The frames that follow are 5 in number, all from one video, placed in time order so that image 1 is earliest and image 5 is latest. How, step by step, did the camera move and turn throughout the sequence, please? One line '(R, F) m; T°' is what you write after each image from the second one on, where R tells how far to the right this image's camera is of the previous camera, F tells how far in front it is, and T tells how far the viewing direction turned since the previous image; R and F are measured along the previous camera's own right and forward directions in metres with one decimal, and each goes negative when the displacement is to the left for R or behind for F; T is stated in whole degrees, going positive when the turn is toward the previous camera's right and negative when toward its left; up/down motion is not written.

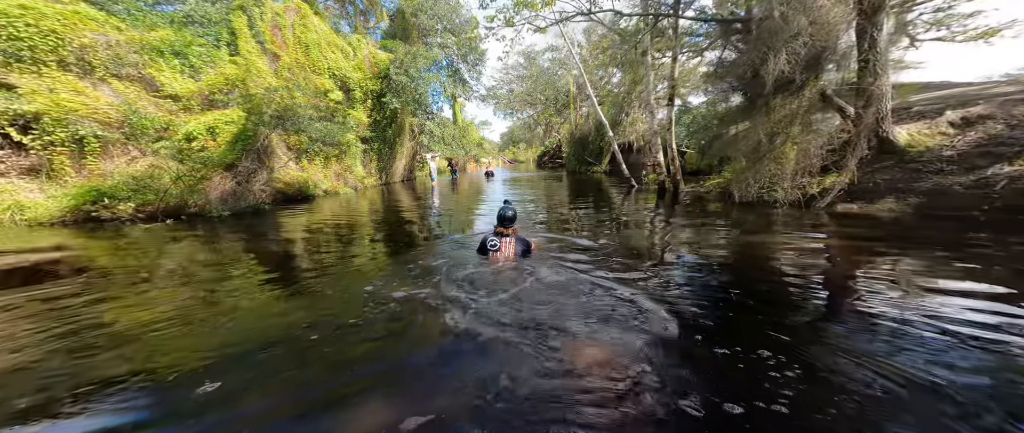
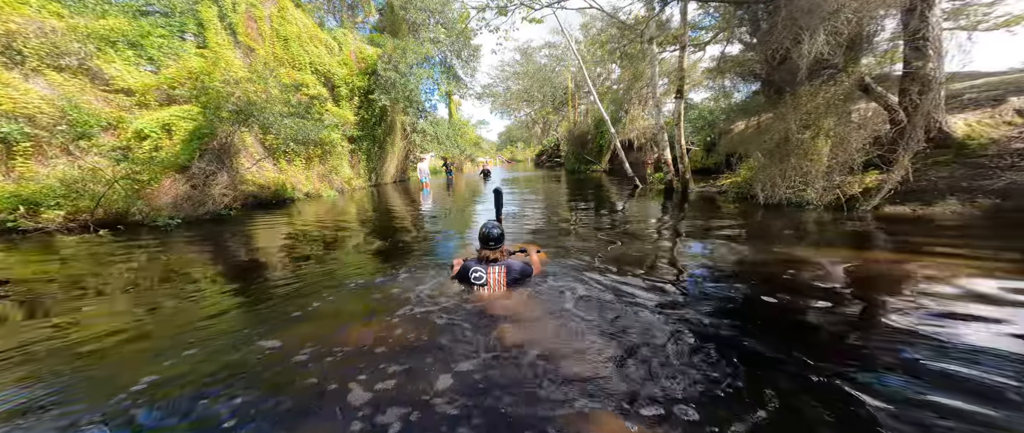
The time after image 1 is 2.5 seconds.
(+0.2, +0.9) m; 0°
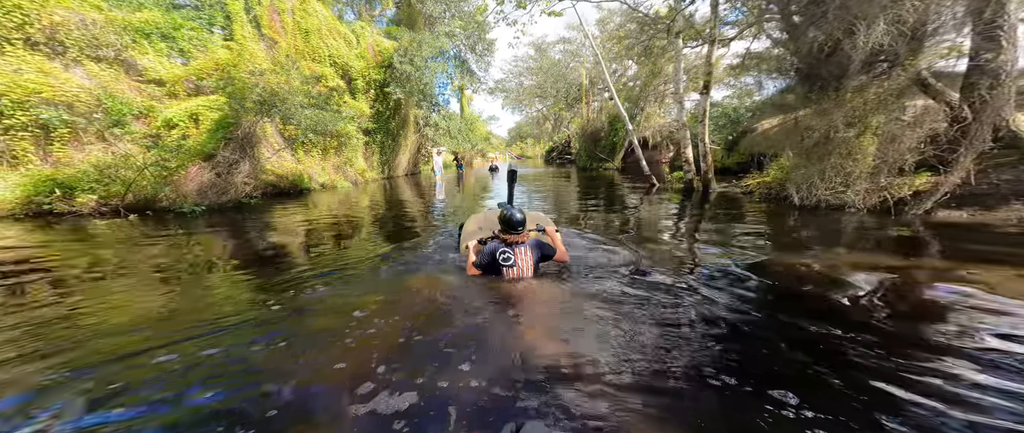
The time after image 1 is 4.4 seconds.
(-0.4, +0.1) m; -1°
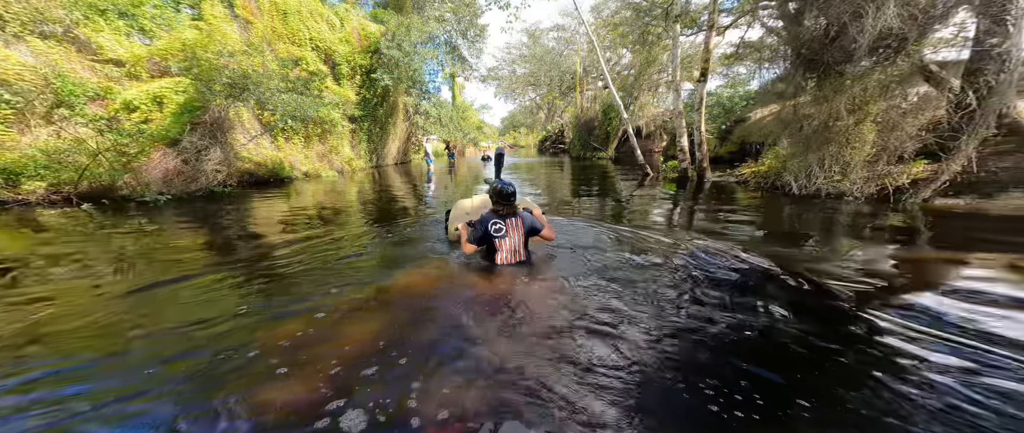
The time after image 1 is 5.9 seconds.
(+0.2, +0.3) m; +1°
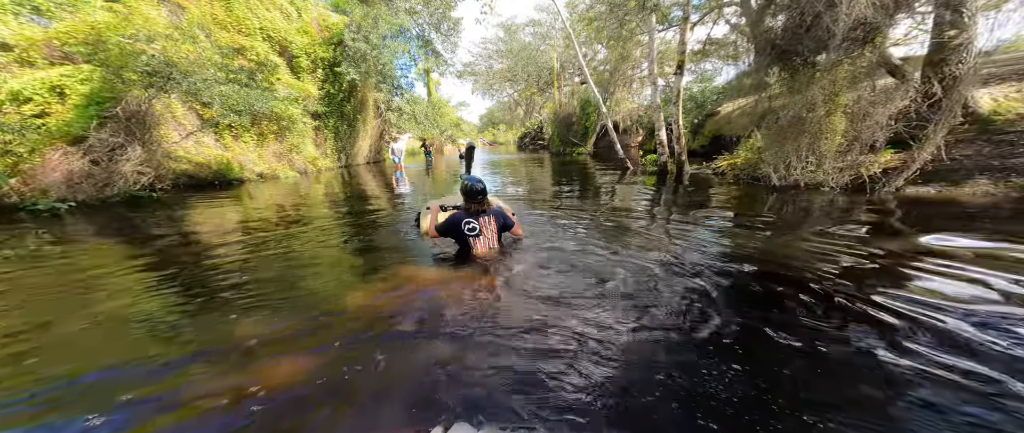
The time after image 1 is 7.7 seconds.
(+0.3, +0.6) m; +3°
